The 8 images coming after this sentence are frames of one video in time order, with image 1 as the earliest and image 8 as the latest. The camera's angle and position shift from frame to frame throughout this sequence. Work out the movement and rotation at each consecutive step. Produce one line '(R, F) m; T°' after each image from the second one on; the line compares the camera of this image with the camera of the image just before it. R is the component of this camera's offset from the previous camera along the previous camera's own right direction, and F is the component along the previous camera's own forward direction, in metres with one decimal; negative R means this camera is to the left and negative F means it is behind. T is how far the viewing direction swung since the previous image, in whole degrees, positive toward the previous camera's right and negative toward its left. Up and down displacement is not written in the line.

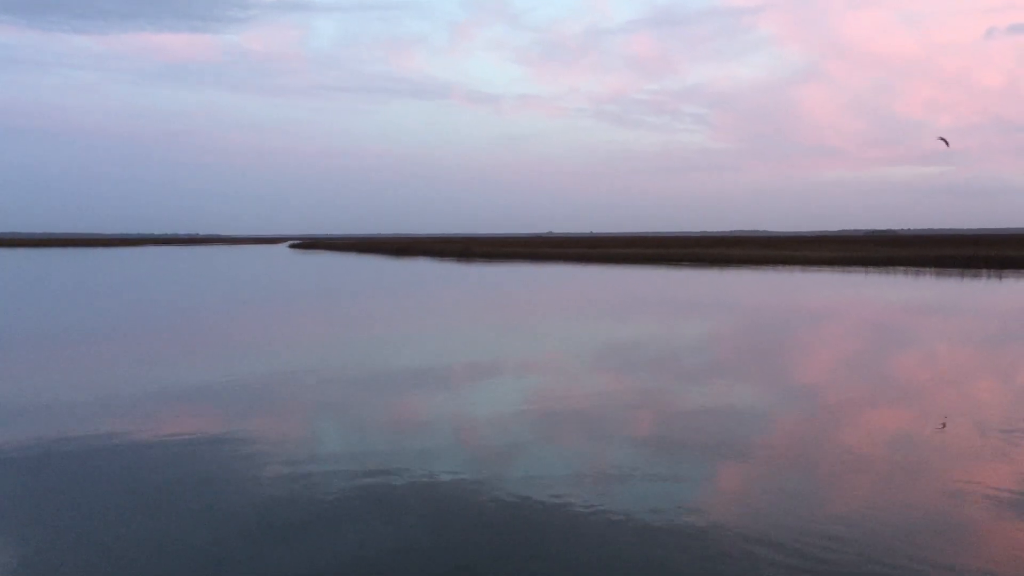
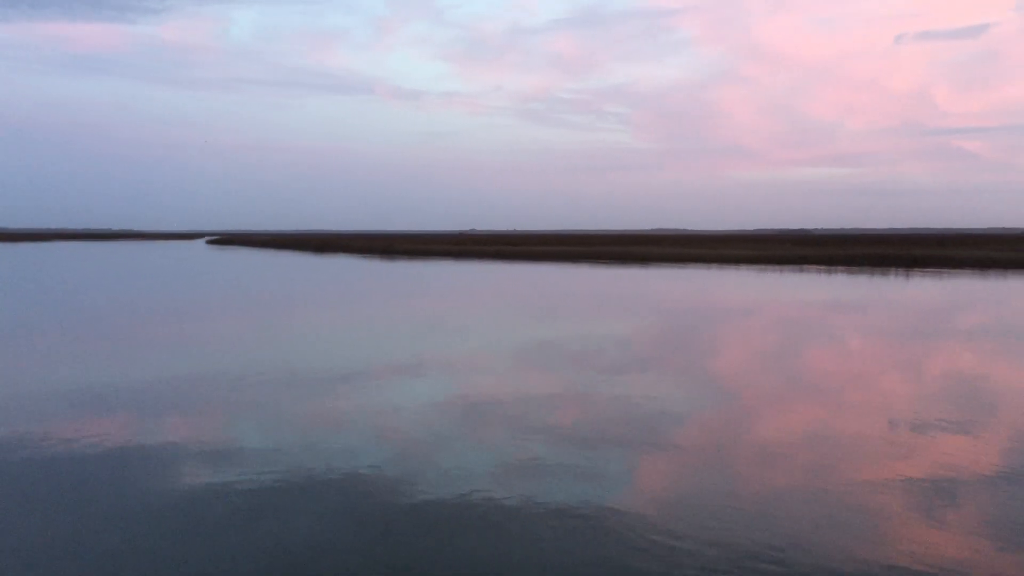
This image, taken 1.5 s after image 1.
(0.0, 0.0) m; +4°
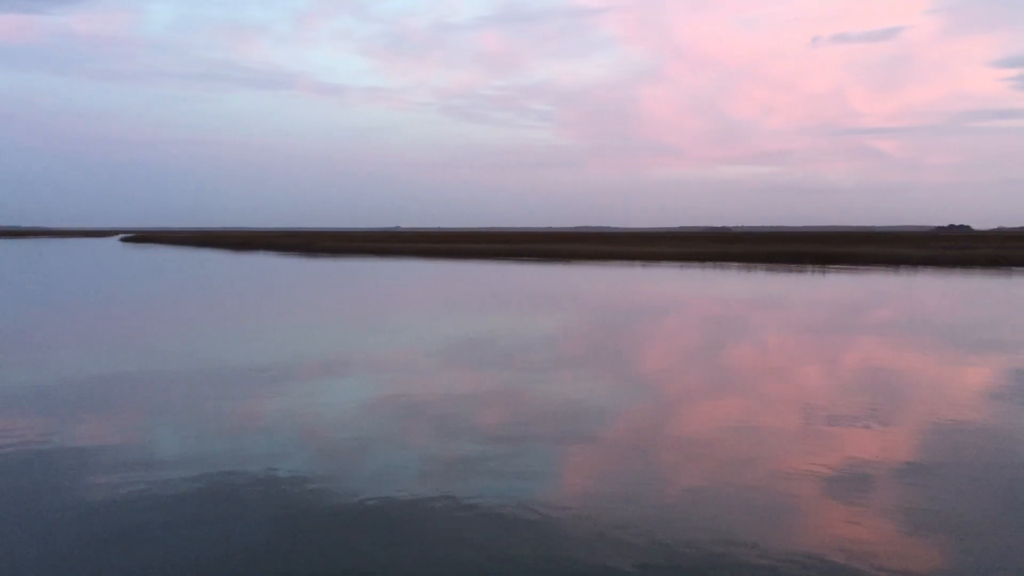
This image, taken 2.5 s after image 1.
(0.0, 0.0) m; +4°
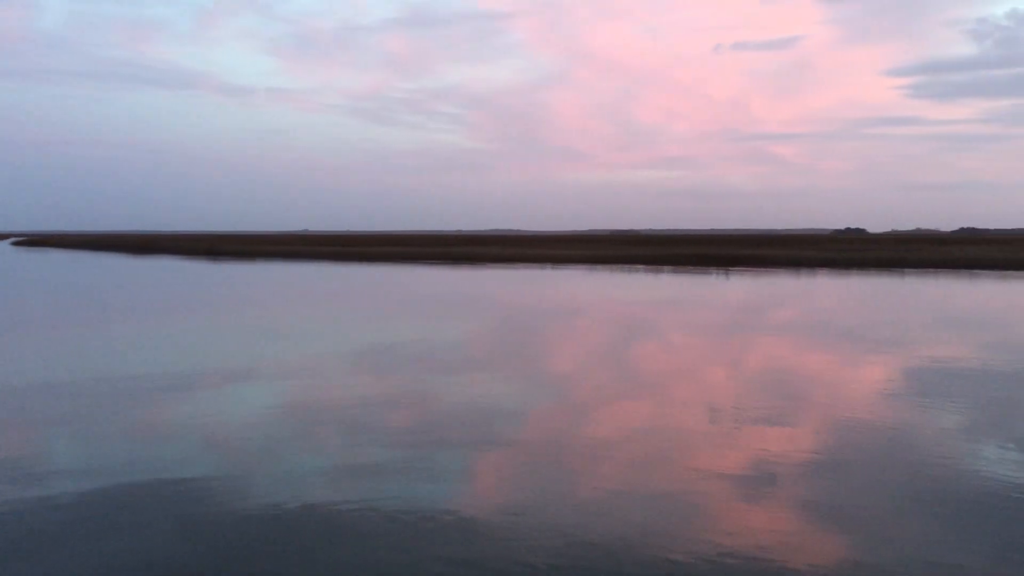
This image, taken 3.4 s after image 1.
(0.0, 0.0) m; +5°
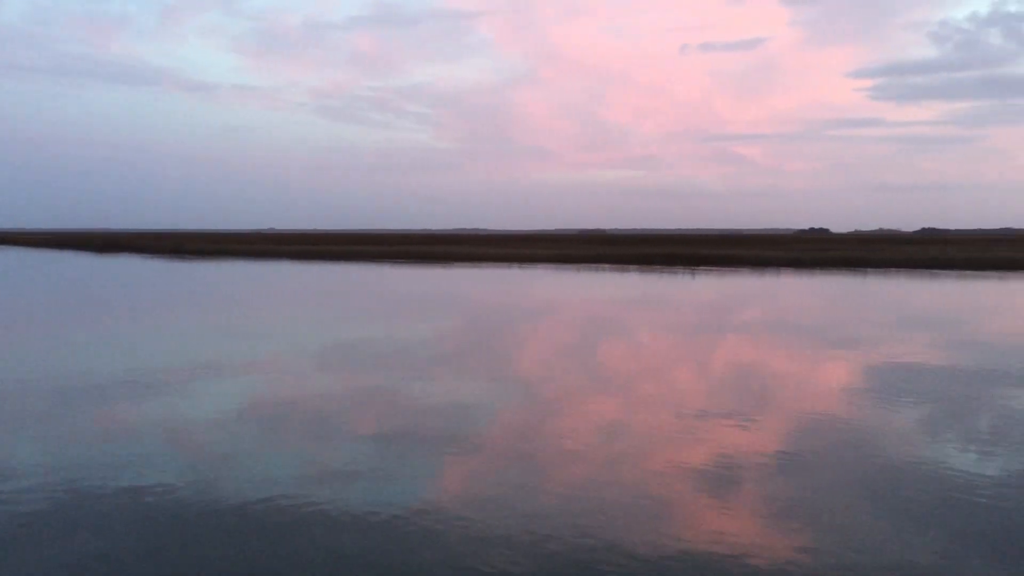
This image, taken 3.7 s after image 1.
(+2.0, +0.1) m; -17°
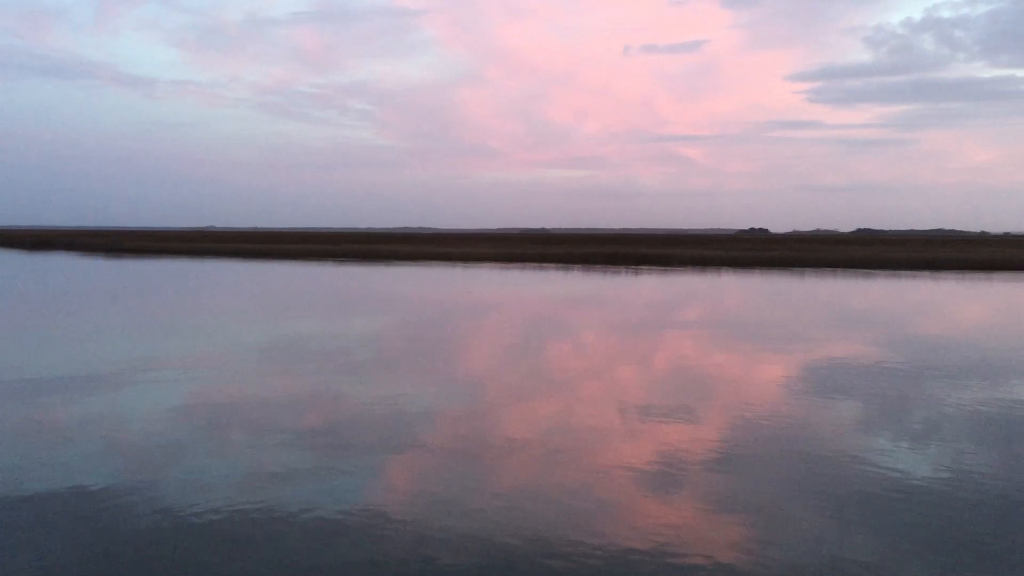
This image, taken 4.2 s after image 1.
(0.0, 0.0) m; +3°
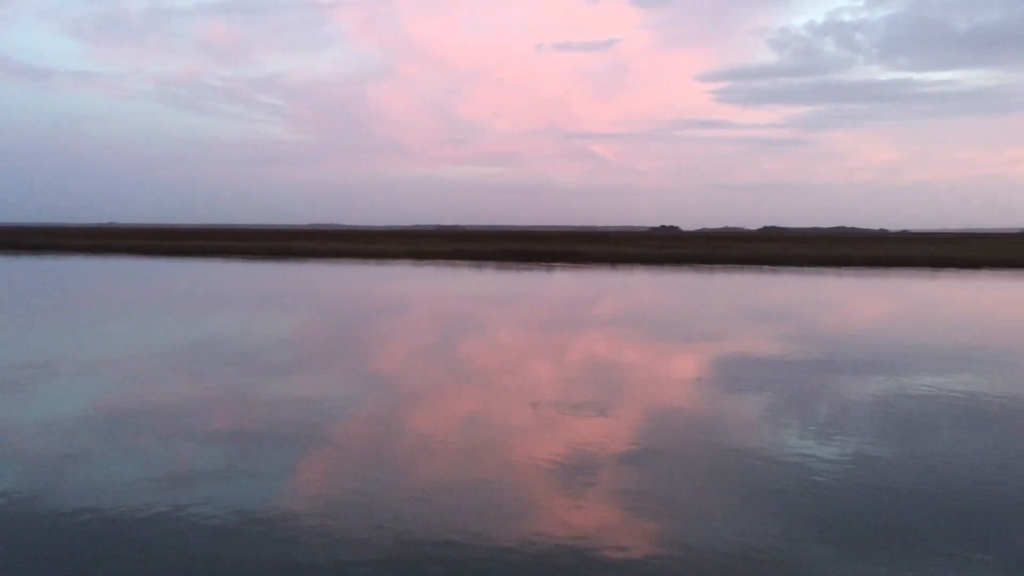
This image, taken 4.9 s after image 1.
(0.0, 0.0) m; +5°
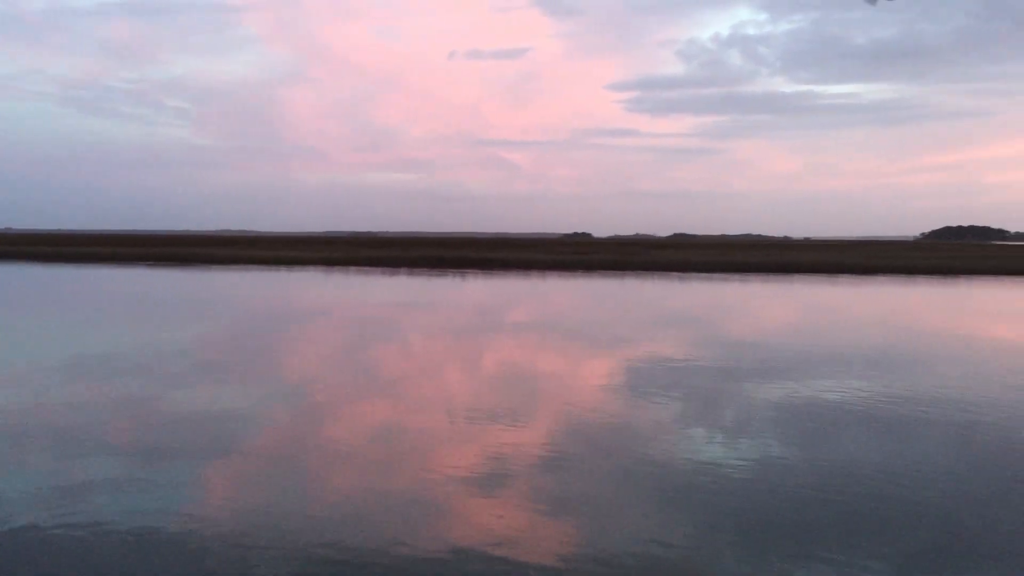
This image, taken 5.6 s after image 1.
(0.0, 0.0) m; +5°
